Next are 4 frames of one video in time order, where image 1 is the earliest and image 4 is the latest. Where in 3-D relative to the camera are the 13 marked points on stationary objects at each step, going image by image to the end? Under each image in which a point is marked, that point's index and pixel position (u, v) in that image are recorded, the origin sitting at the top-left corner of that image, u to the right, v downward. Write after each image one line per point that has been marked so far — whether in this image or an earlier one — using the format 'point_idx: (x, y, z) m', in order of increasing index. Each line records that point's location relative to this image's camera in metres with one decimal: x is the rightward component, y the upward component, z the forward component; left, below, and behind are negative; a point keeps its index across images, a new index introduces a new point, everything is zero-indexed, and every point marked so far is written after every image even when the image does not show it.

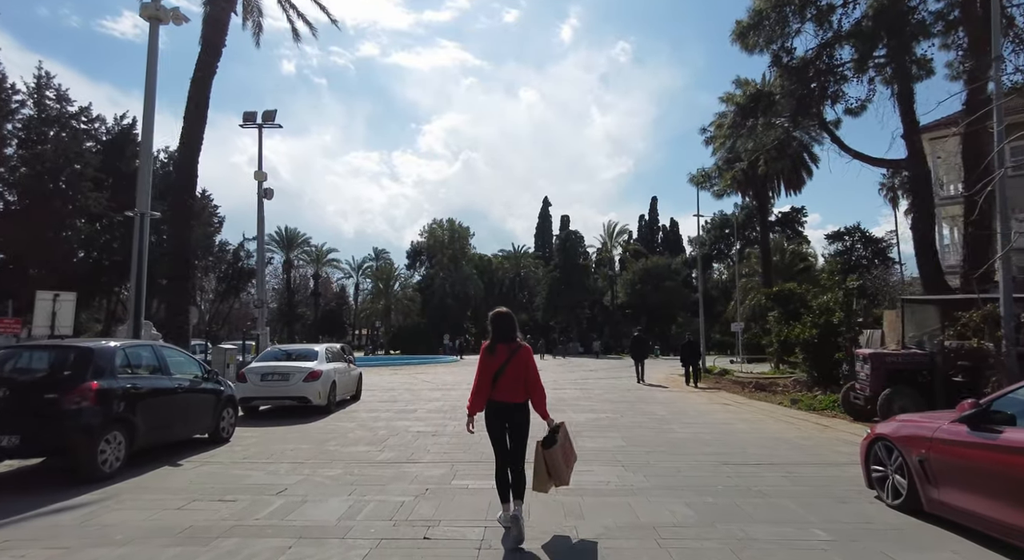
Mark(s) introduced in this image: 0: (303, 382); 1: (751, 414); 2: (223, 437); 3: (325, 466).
0: (-4.5, -2.2, +12.3) m
1: (+5.3, -3.0, +12.6) m
2: (-4.7, -2.6, +9.3) m
3: (-2.4, -2.5, +7.5) m
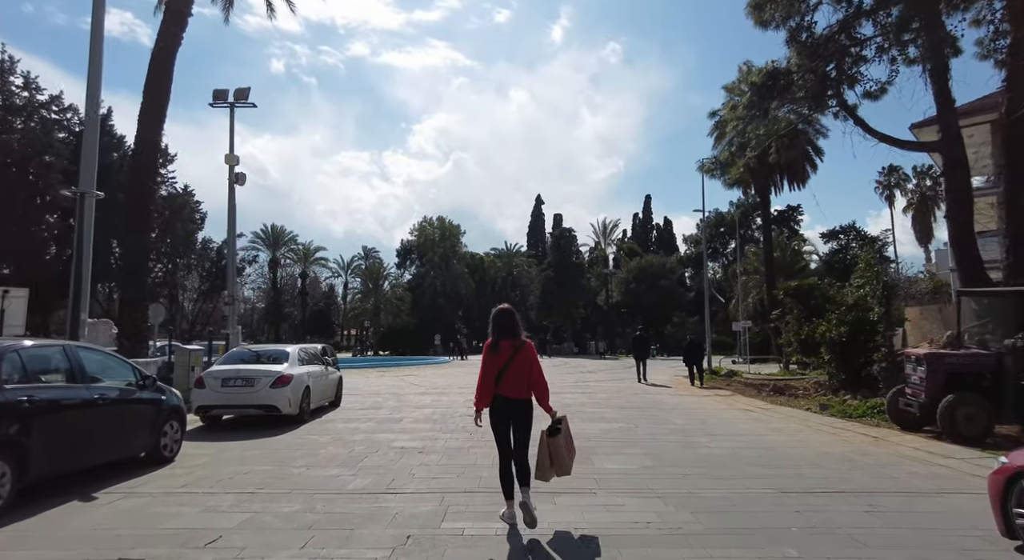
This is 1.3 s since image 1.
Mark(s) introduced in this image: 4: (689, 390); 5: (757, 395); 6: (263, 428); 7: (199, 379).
0: (-4.5, -2.0, +10.7) m
1: (+5.3, -2.8, +11.1) m
2: (-4.7, -2.4, +7.7) m
3: (-2.4, -2.3, +5.9) m
4: (+5.7, -3.6, +18.5) m
5: (+7.2, -3.4, +17.0) m
6: (-4.7, -2.8, +10.8) m
7: (-5.9, -1.9, +10.8) m
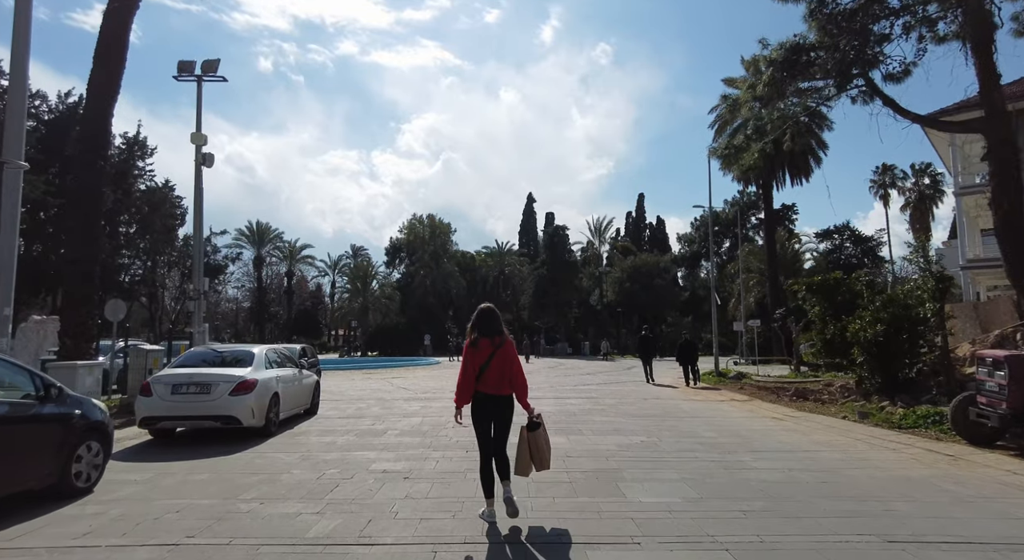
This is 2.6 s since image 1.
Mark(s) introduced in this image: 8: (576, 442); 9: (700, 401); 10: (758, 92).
0: (-4.5, -1.8, +9.1) m
1: (+5.3, -2.6, +9.6) m
2: (-4.6, -2.2, +6.0) m
3: (-2.2, -2.1, +4.3) m
4: (+5.6, -3.4, +17.0) m
5: (+7.1, -3.3, +15.5) m
6: (-4.7, -2.6, +9.2) m
7: (-5.9, -1.7, +9.1) m
8: (+1.0, -2.6, +9.1) m
9: (+5.0, -3.2, +15.3) m
10: (+7.6, +5.8, +17.4) m
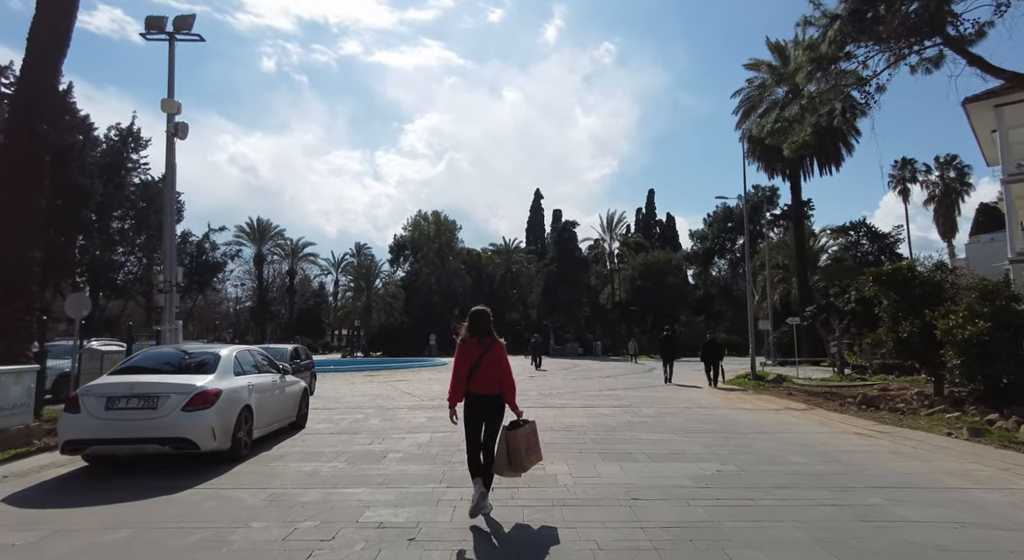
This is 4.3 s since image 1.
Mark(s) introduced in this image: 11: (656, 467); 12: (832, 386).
0: (-4.0, -1.6, +7.0) m
1: (+5.8, -2.4, +7.5) m
2: (-4.1, -2.0, +4.0) m
3: (-1.8, -1.9, +2.2) m
4: (+6.1, -3.2, +14.9) m
5: (+7.6, -3.0, +13.4) m
6: (-4.2, -2.4, +7.1) m
7: (-5.4, -1.5, +7.0) m
8: (+1.5, -2.4, +7.0) m
9: (+5.5, -3.0, +13.2) m
10: (+8.1, +6.0, +15.3) m
11: (+1.8, -2.4, +7.3) m
12: (+10.3, -3.4, +18.4) m
